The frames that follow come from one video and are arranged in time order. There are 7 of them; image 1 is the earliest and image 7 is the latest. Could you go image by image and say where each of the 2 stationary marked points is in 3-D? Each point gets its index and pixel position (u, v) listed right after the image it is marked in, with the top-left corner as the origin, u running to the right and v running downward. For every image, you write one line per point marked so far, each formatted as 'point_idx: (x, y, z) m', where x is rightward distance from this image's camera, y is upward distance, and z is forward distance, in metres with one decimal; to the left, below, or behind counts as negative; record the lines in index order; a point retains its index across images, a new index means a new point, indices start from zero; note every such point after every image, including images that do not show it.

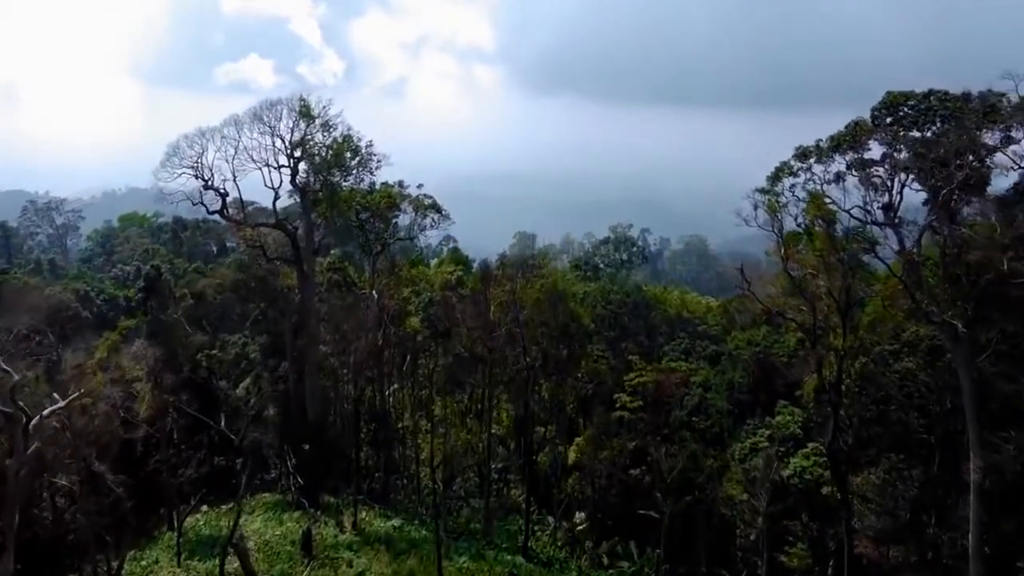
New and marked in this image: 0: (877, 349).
0: (+15.6, -2.6, +19.9) m
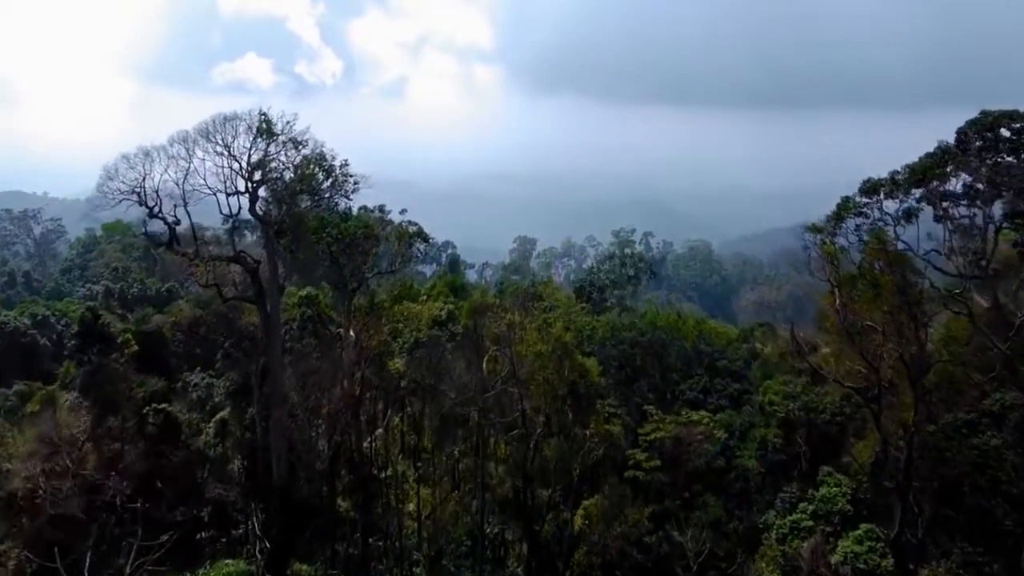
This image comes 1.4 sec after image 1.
0: (+15.5, -4.6, +16.4) m
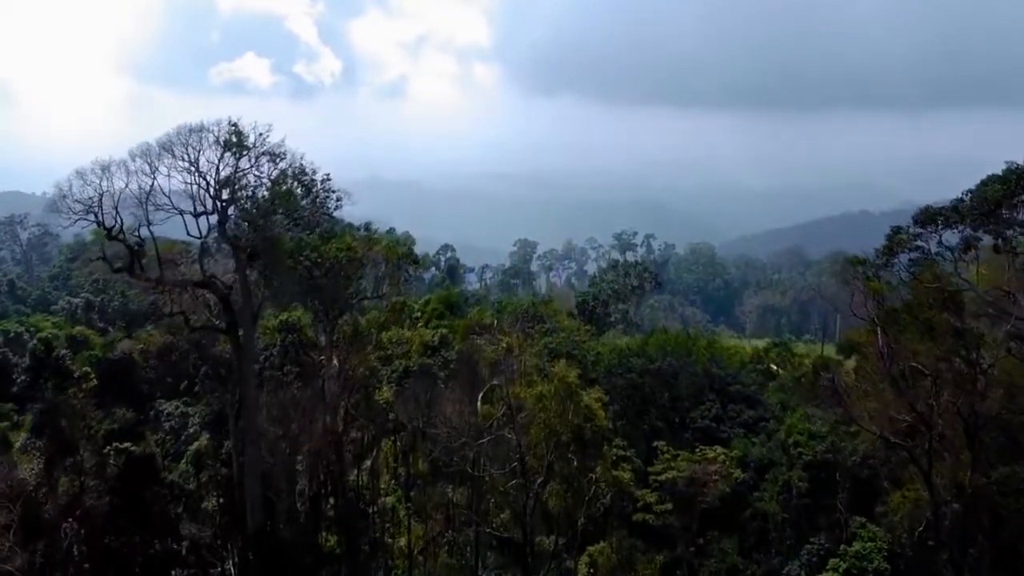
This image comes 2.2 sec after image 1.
0: (+15.4, -5.8, +14.4) m
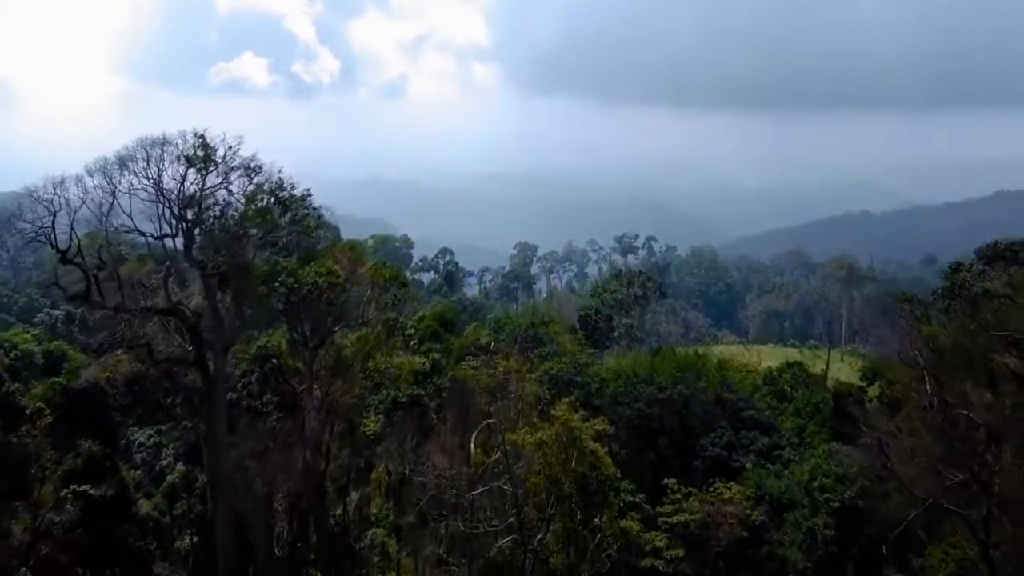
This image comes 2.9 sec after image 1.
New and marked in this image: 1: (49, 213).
0: (+15.3, -6.9, +12.7) m
1: (-16.0, +2.7, +16.2) m
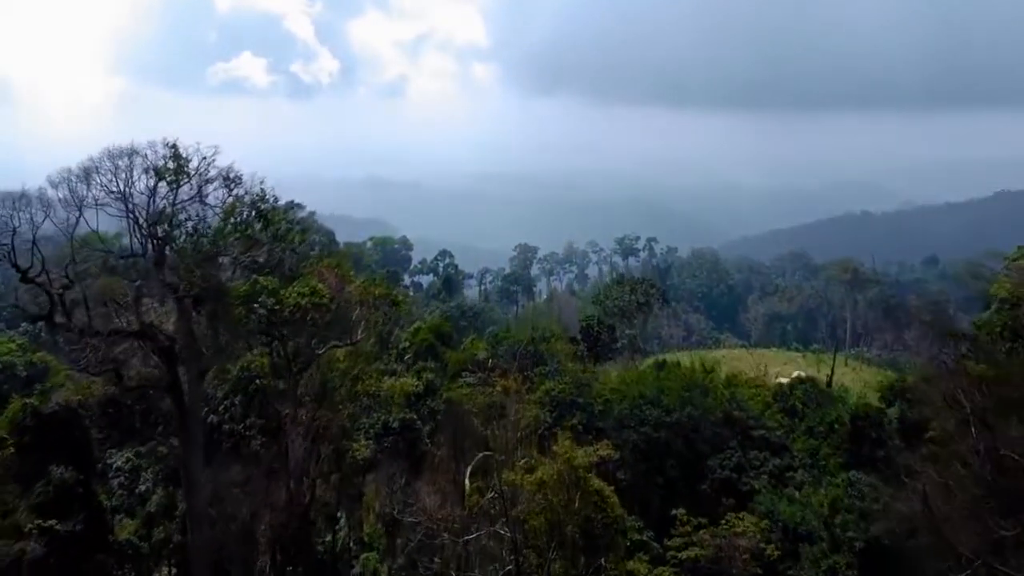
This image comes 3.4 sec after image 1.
0: (+15.2, -7.6, +11.5) m
1: (-16.1, +1.9, +15.0) m
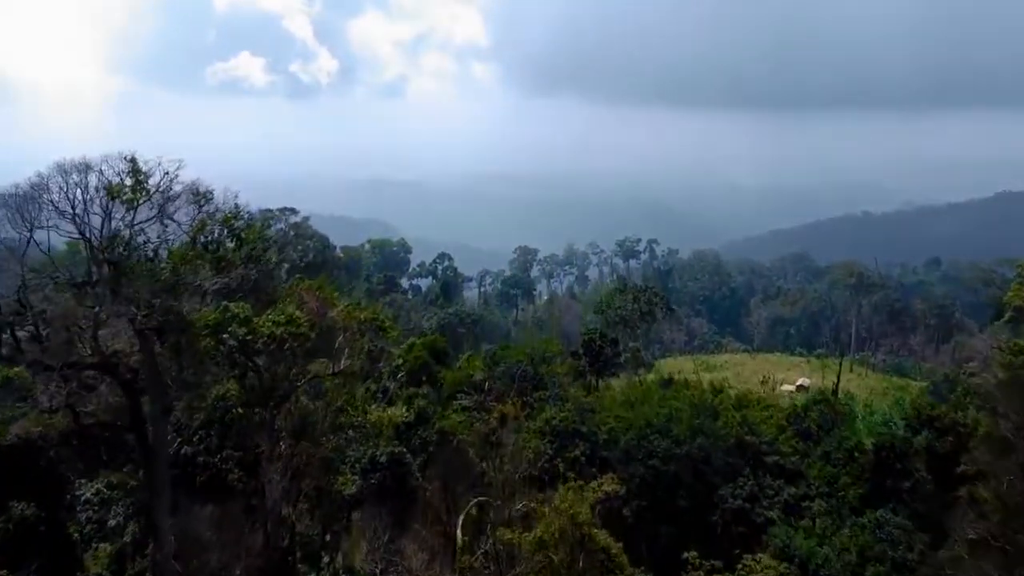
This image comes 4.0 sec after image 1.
0: (+15.1, -8.5, +10.0) m
1: (-16.1, +1.1, +13.5) m
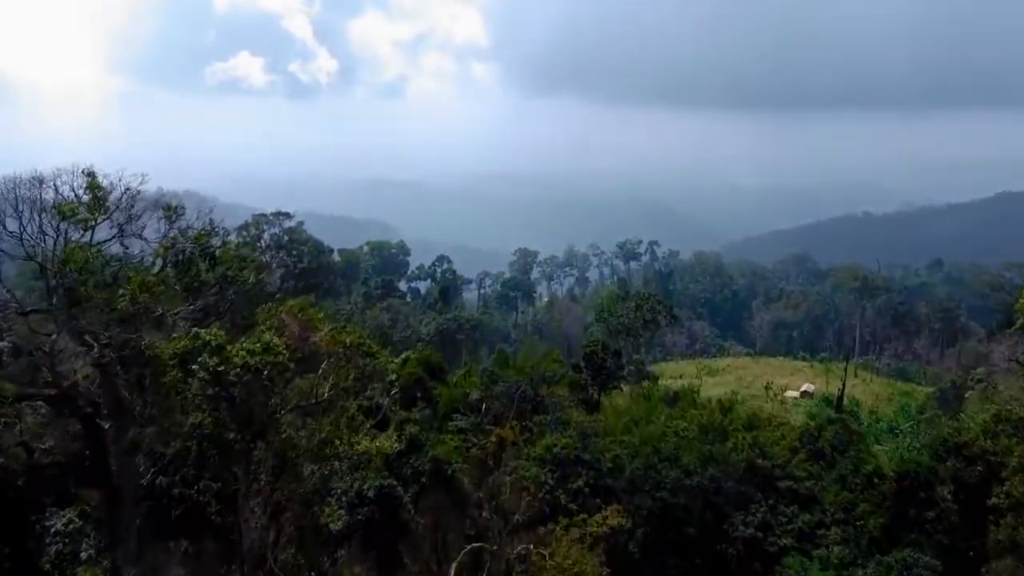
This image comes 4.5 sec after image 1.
0: (+15.1, -9.2, +8.7) m
1: (-16.2, +0.4, +12.2) m
